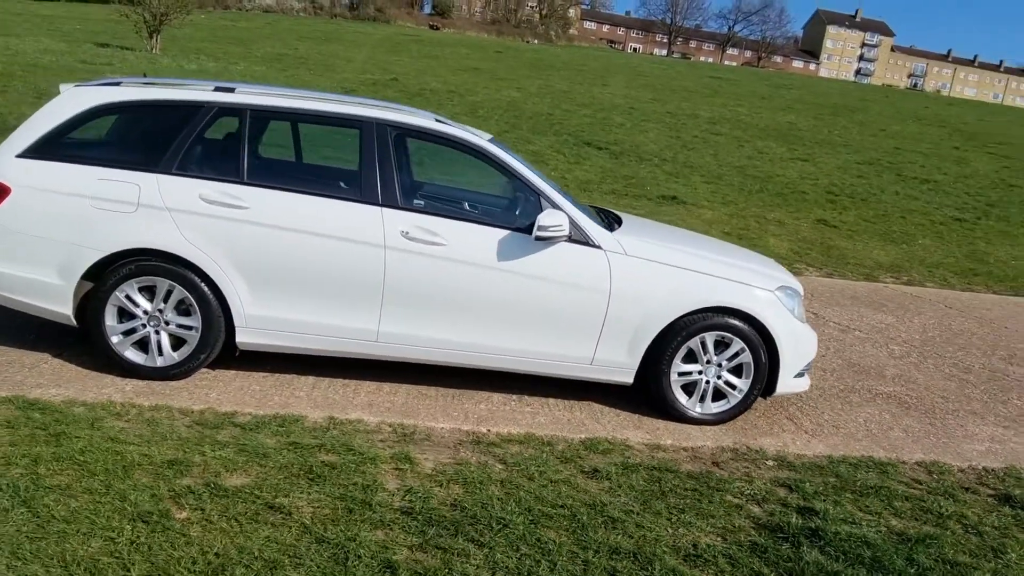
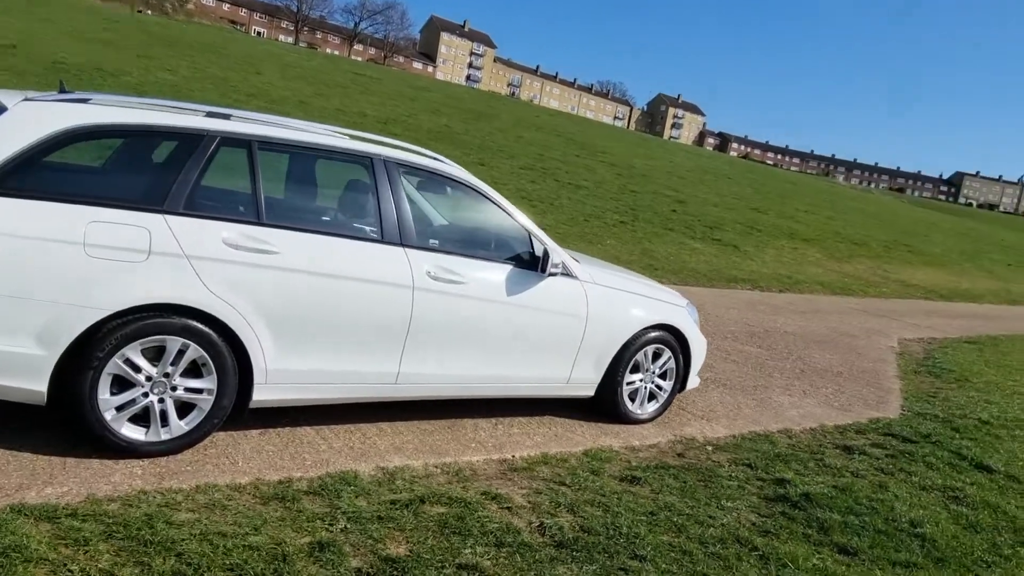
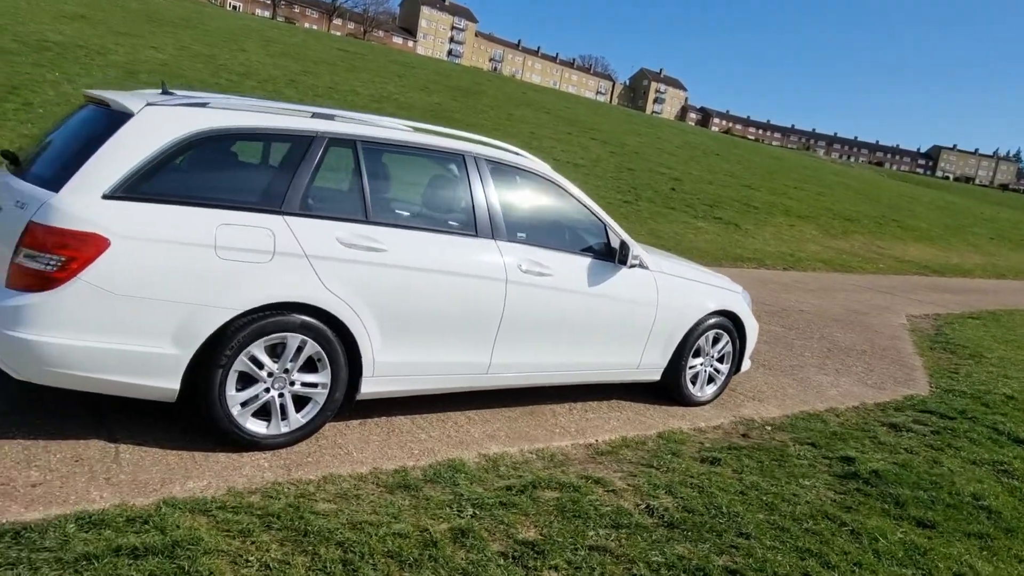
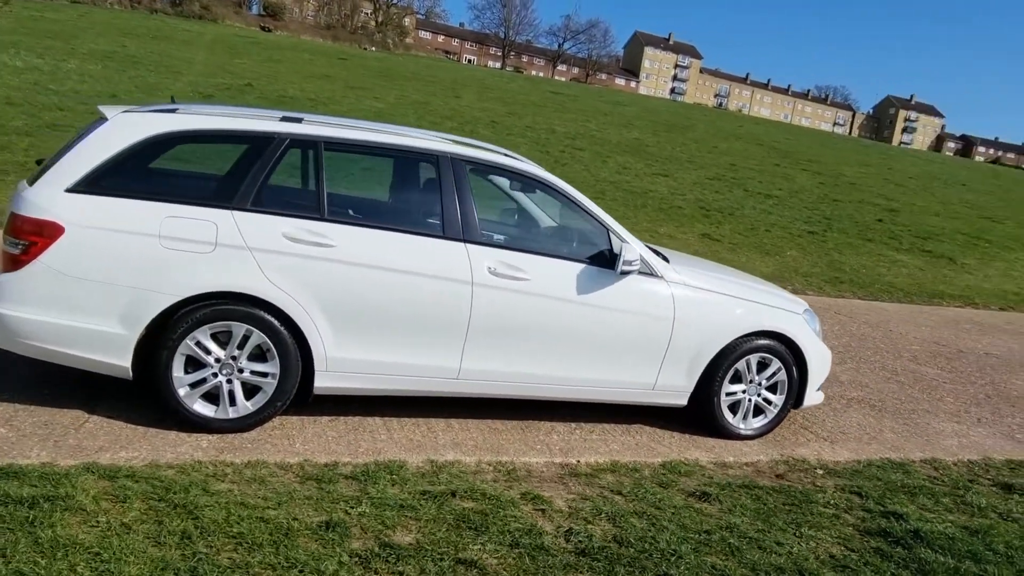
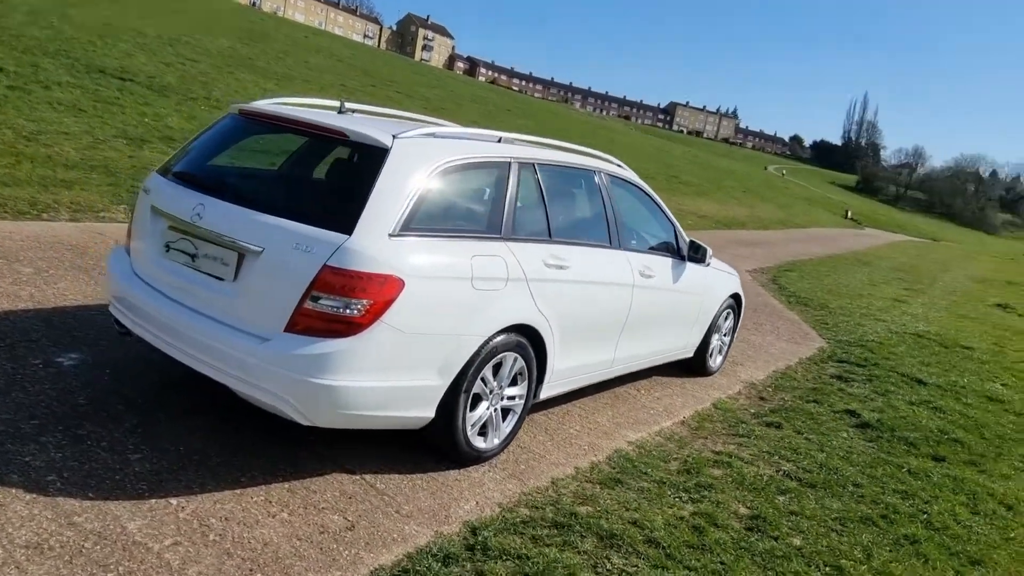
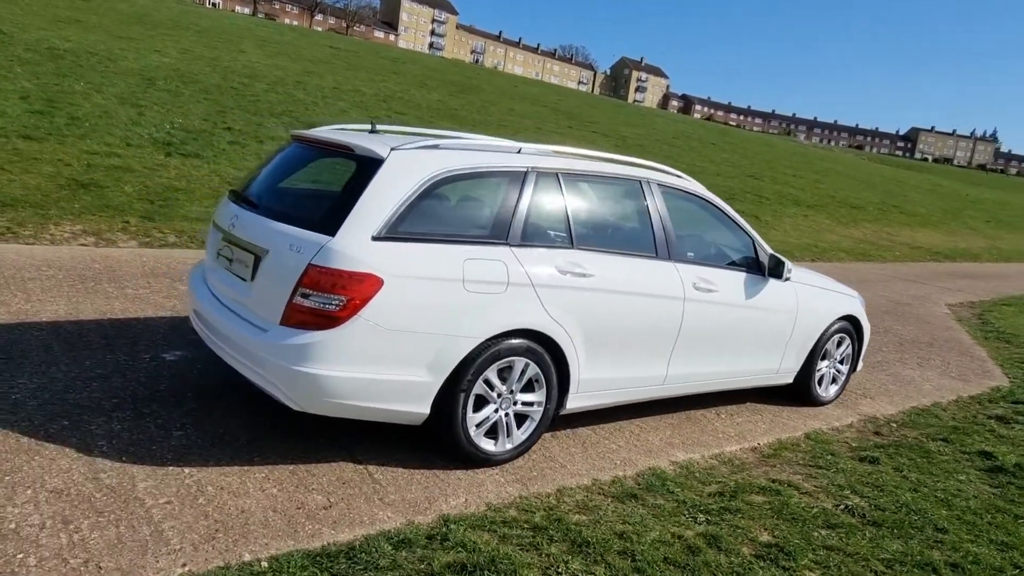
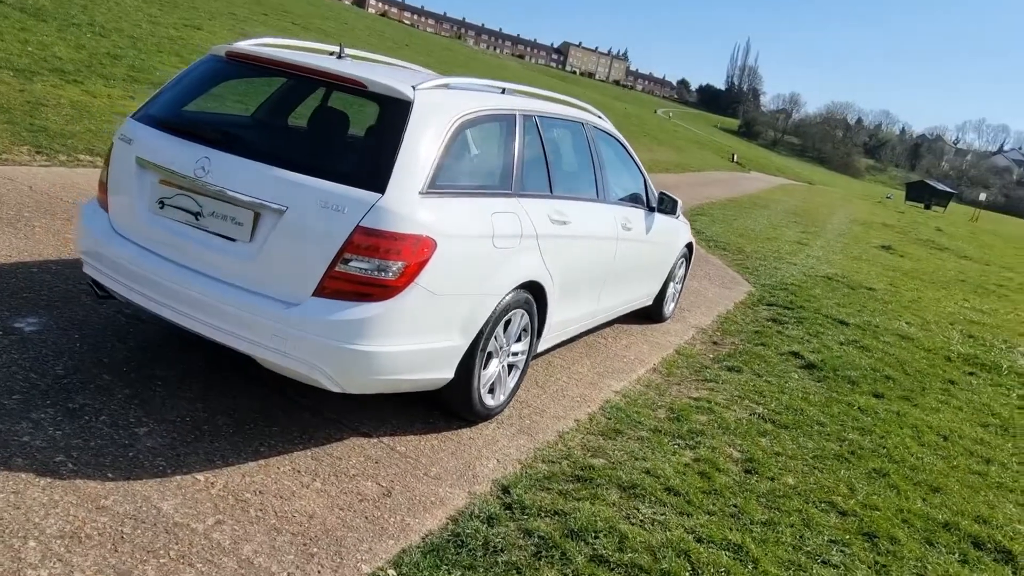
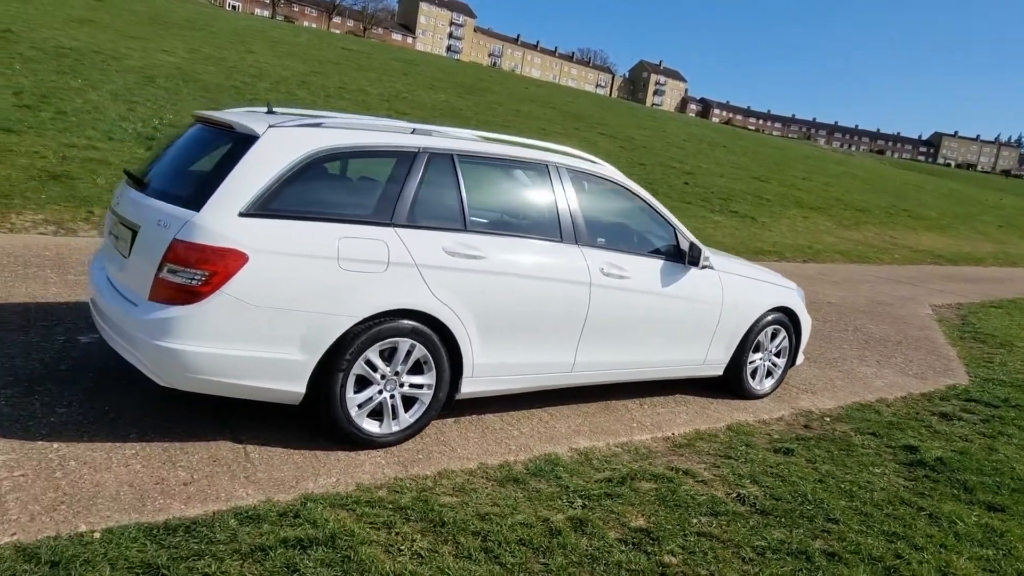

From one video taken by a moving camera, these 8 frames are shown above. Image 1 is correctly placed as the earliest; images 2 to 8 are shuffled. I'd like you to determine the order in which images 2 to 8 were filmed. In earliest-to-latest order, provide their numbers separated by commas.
4, 2, 3, 8, 6, 5, 7
